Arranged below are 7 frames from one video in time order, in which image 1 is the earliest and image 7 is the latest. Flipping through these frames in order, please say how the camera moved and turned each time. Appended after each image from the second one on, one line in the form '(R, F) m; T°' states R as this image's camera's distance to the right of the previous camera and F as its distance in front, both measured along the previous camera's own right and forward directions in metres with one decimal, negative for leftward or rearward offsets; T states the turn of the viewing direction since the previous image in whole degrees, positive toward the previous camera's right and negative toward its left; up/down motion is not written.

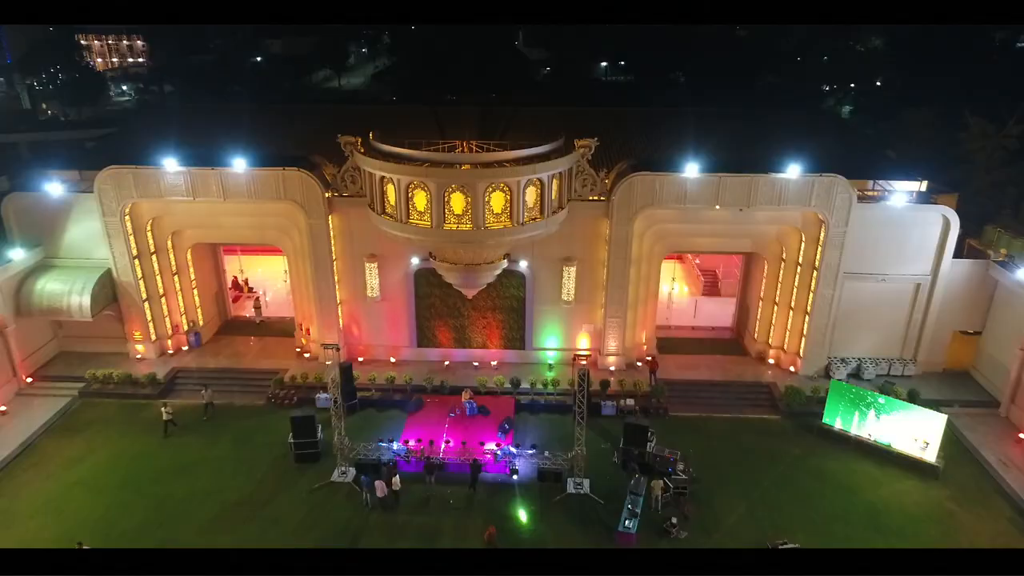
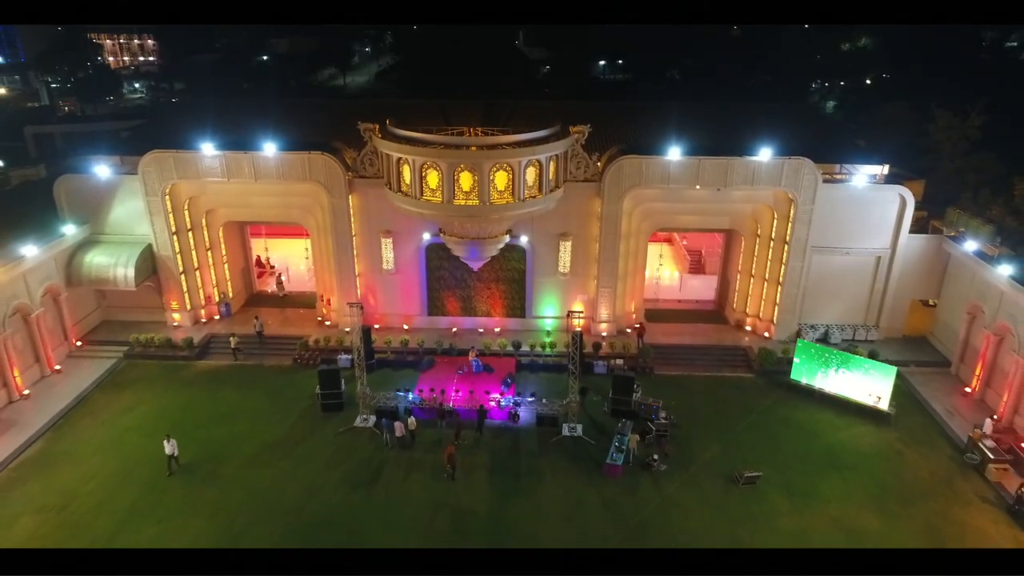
(0.0, -2.1) m; 0°
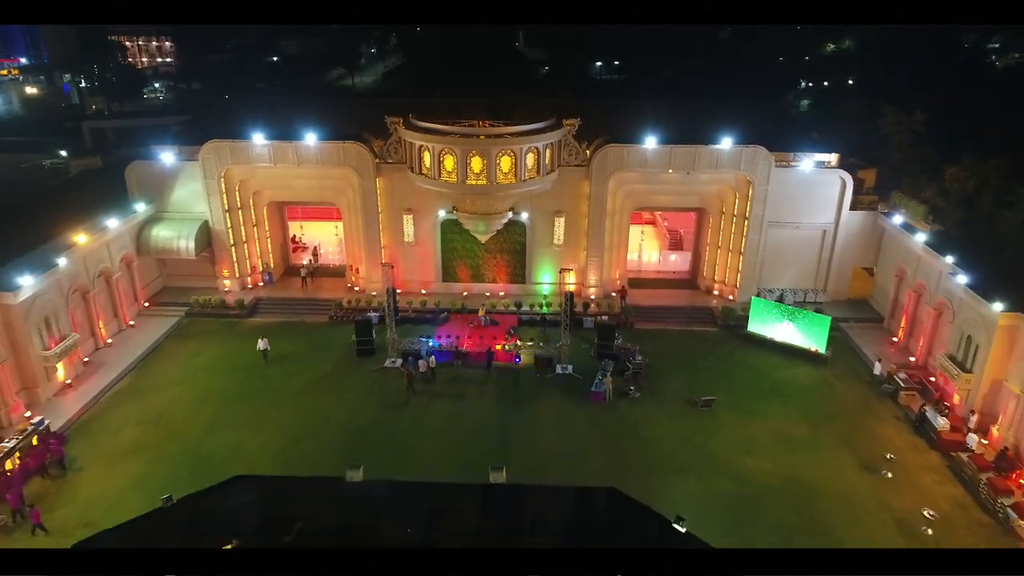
(-0.1, -3.8) m; 0°
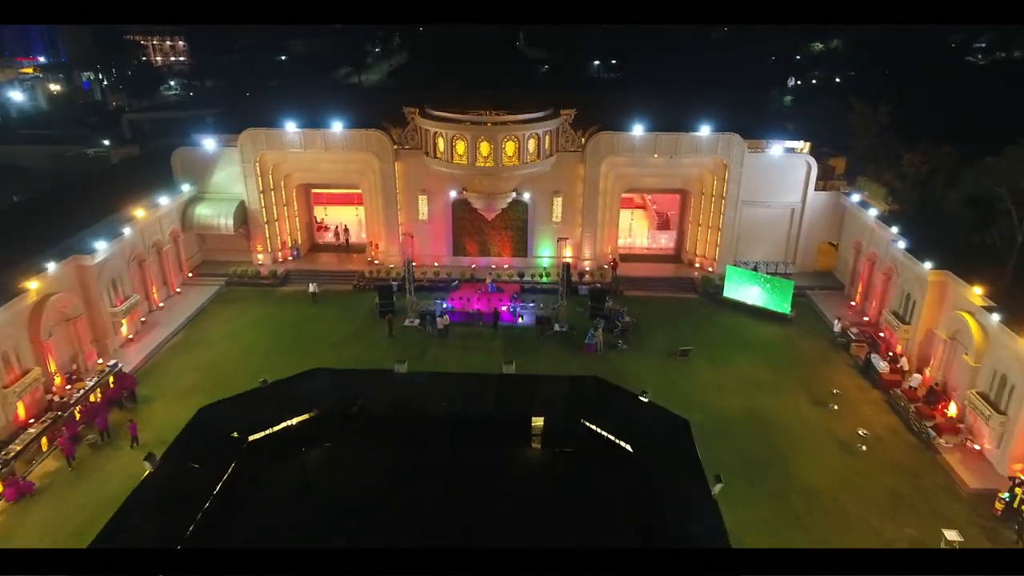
(-0.1, -3.1) m; 0°
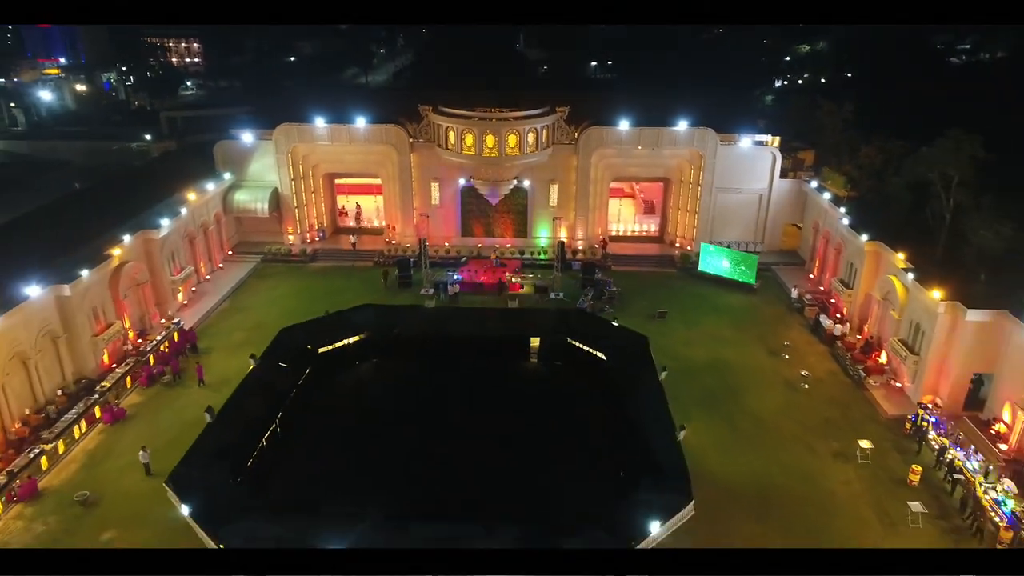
(-0.1, -3.8) m; 0°
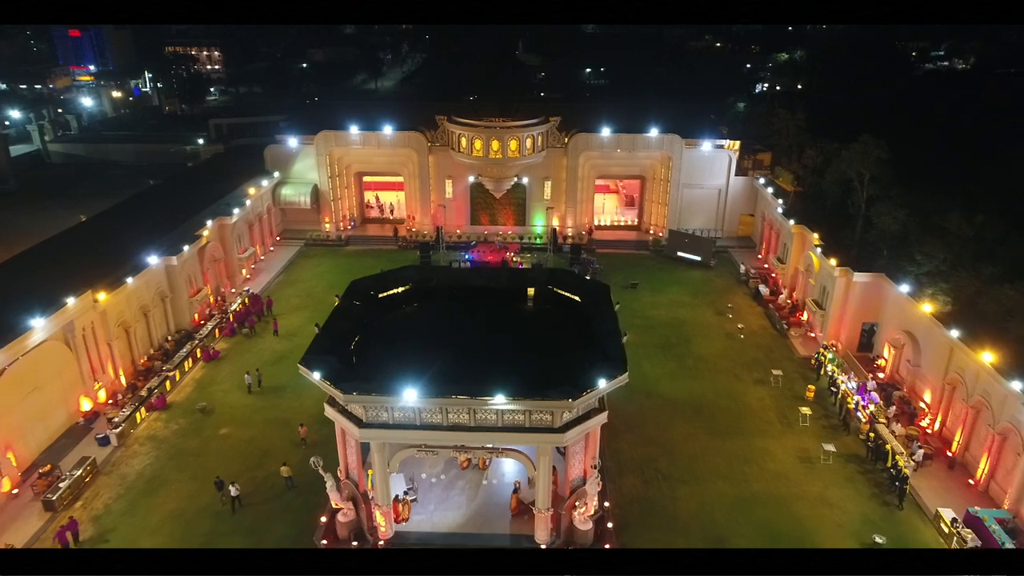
(-0.1, -6.4) m; 0°
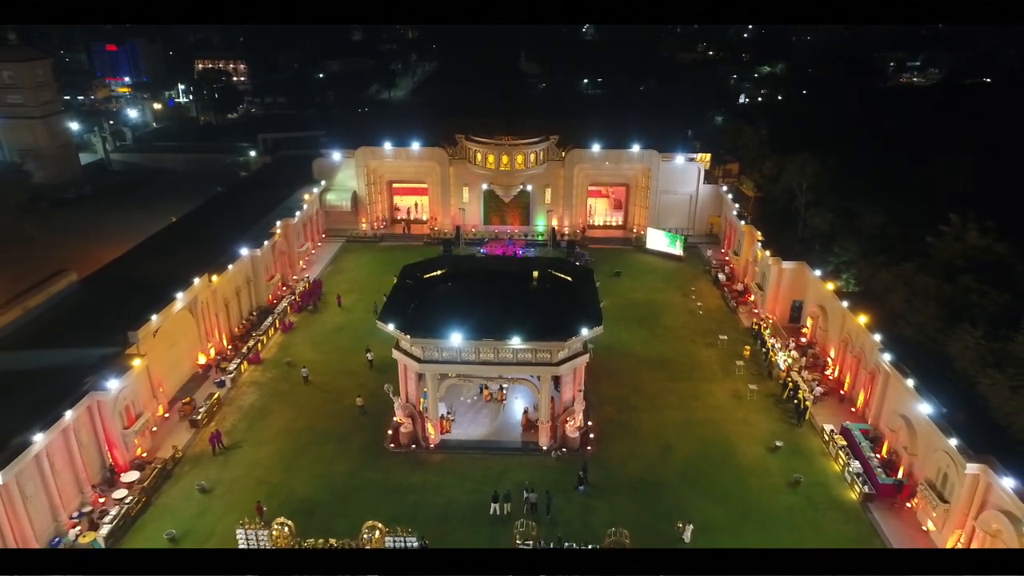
(-0.3, -7.8) m; 0°
